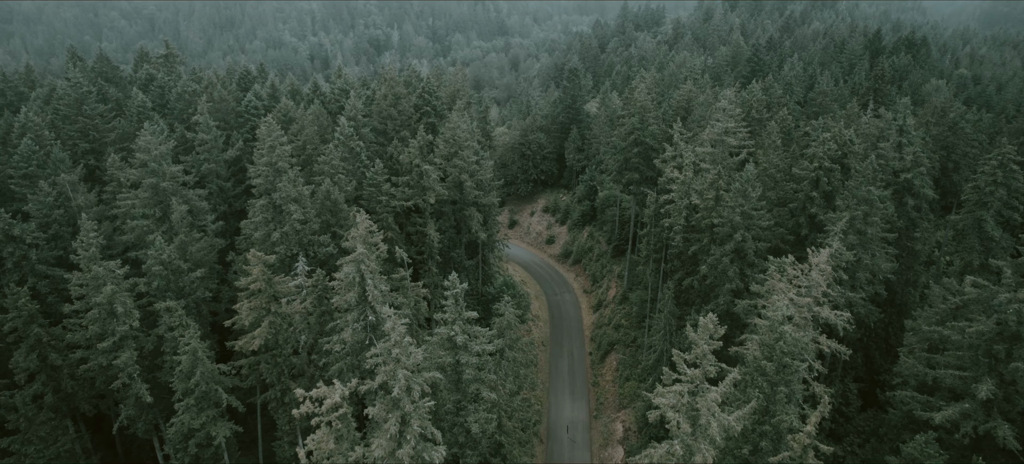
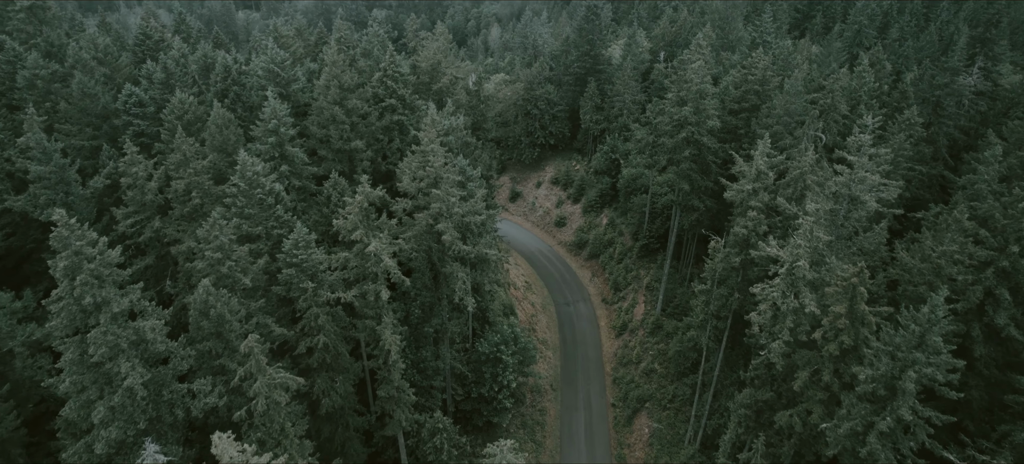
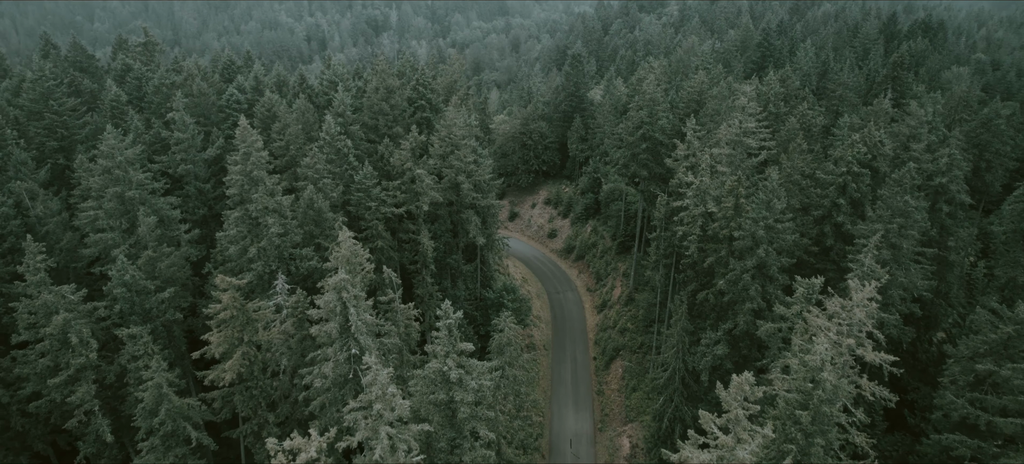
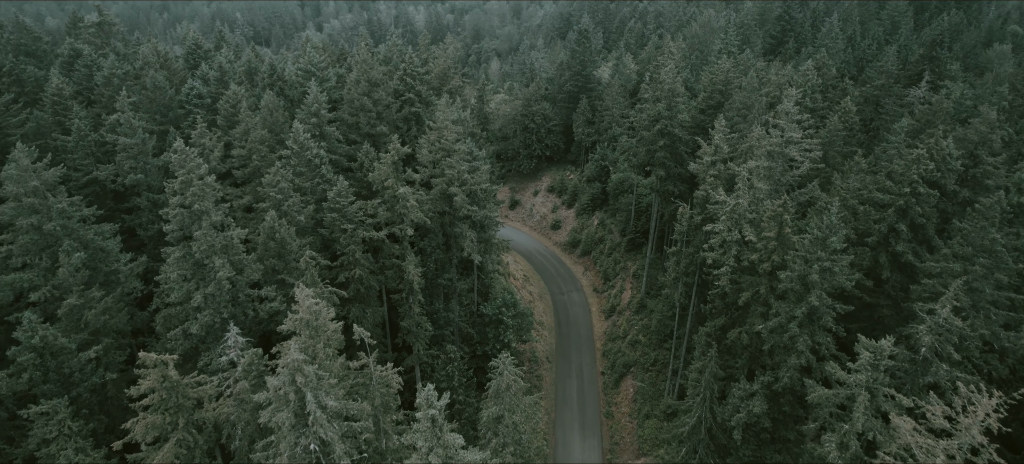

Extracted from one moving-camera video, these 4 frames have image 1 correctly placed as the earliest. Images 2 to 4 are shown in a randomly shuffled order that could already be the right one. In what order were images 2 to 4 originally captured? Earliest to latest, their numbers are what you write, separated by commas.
3, 4, 2
